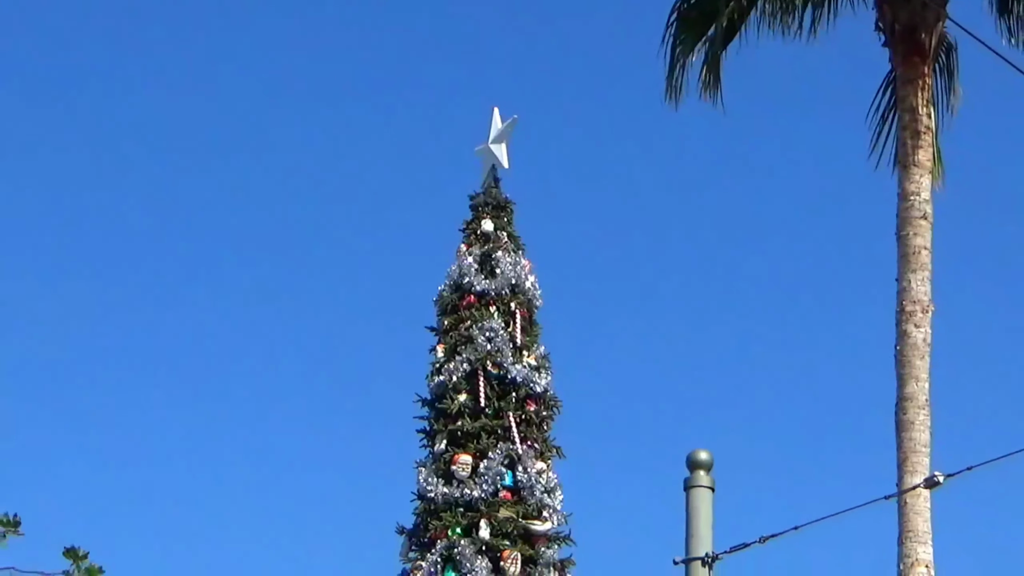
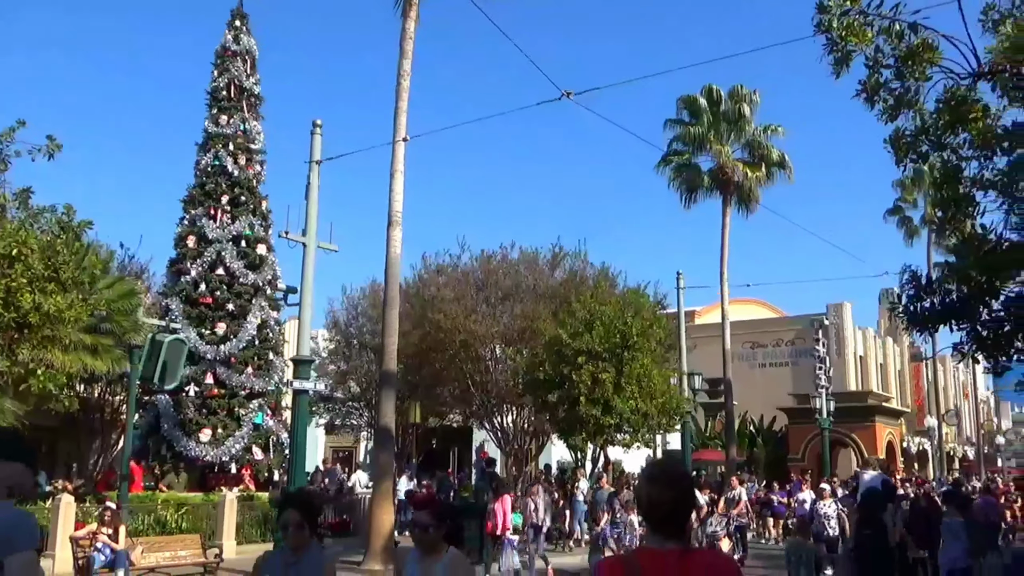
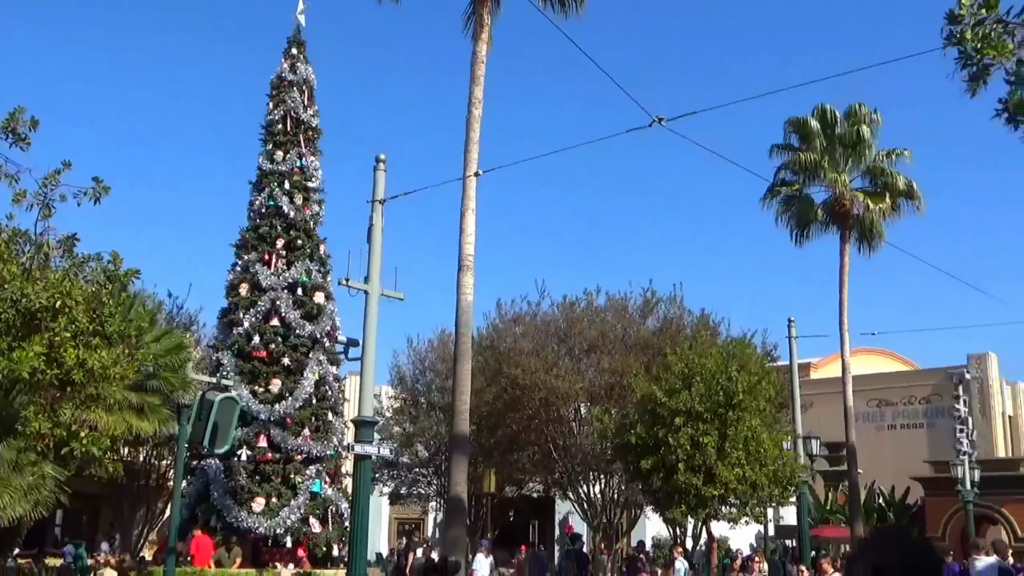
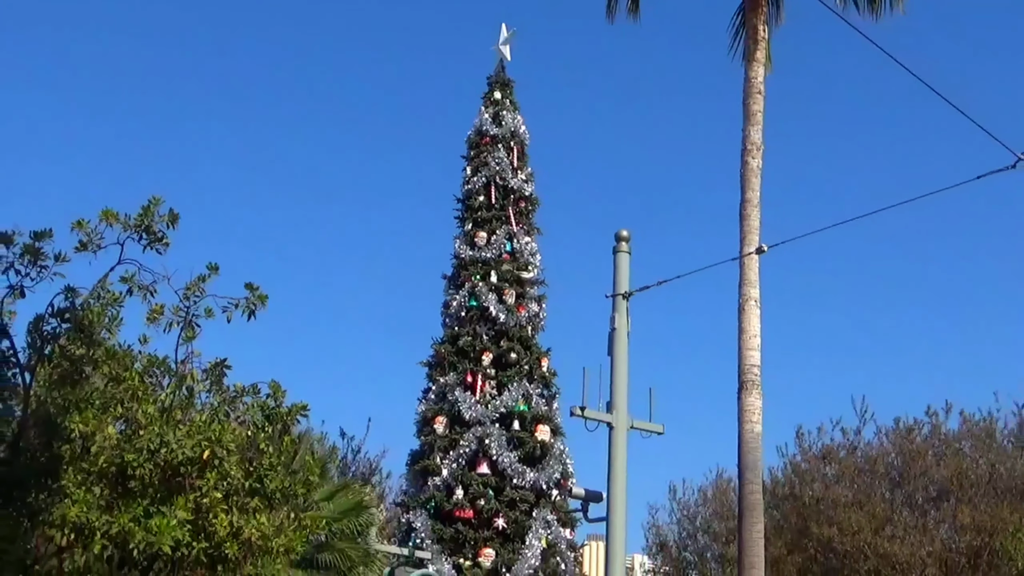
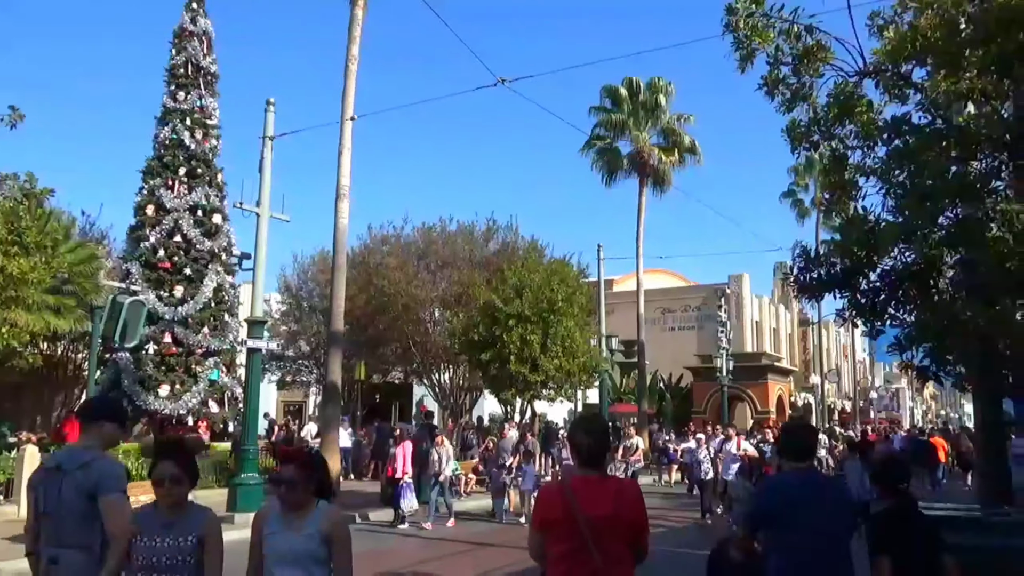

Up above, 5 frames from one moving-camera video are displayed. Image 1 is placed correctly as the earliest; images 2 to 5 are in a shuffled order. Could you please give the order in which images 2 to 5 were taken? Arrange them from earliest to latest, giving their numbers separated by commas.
4, 3, 2, 5
